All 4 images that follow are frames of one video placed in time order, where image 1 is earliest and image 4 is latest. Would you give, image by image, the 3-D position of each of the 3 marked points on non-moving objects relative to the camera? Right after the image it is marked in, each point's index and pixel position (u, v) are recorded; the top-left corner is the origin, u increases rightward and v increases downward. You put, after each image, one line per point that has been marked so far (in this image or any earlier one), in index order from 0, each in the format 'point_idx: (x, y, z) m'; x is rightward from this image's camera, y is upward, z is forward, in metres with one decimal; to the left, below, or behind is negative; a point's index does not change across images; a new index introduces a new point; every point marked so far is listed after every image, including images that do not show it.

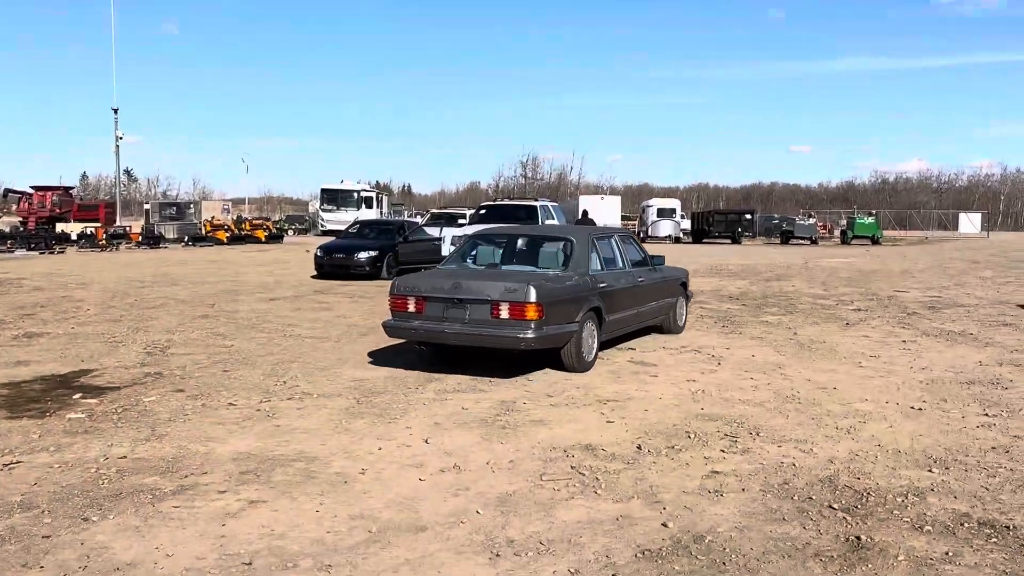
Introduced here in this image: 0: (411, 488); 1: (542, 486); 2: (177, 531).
0: (-0.7, -1.9, +4.9) m
1: (+0.3, -1.8, +4.9) m
2: (-2.3, -2.0, +4.5) m
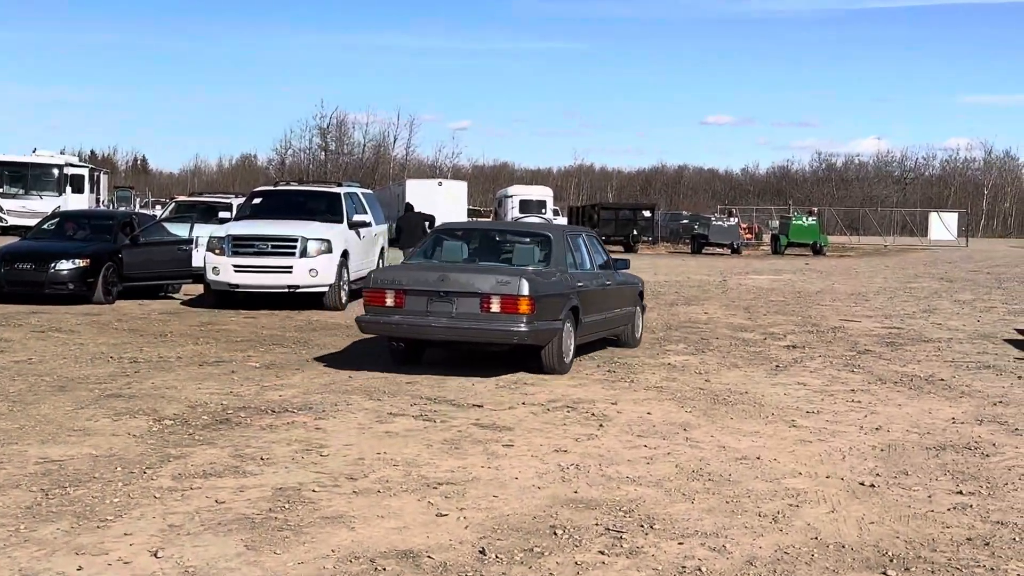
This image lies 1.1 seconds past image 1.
0: (-1.9, -2.0, +3.5) m
1: (-0.9, -2.0, +3.6) m
2: (-3.4, -2.2, +3.0) m
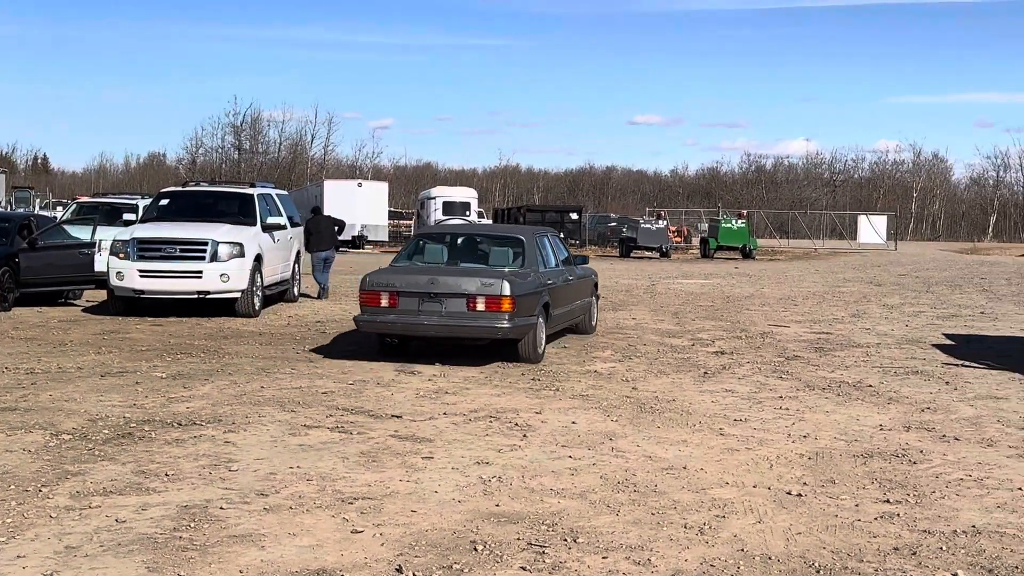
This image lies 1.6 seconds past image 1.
0: (-2.3, -2.1, +3.3) m
1: (-1.3, -2.0, +3.4) m
2: (-3.8, -2.2, +2.7) m
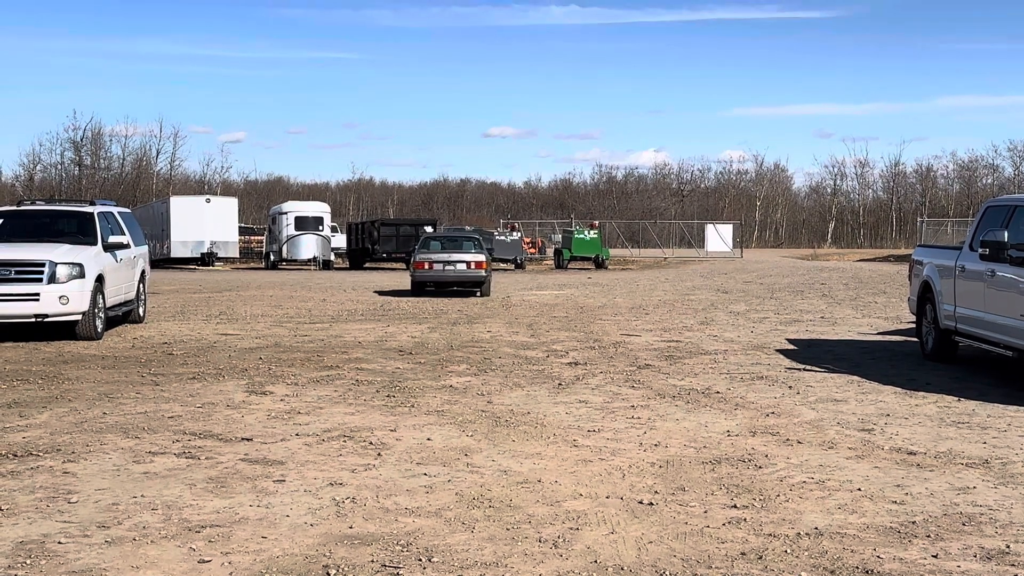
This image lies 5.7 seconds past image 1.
0: (-3.0, -2.2, +3.1) m
1: (-2.0, -2.1, +3.3) m
2: (-4.5, -2.4, +2.4) m
